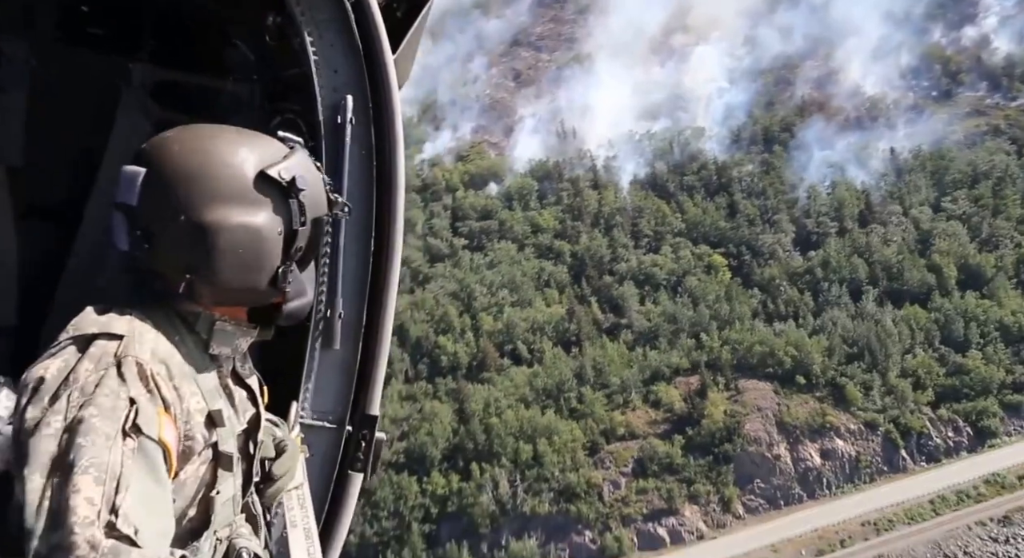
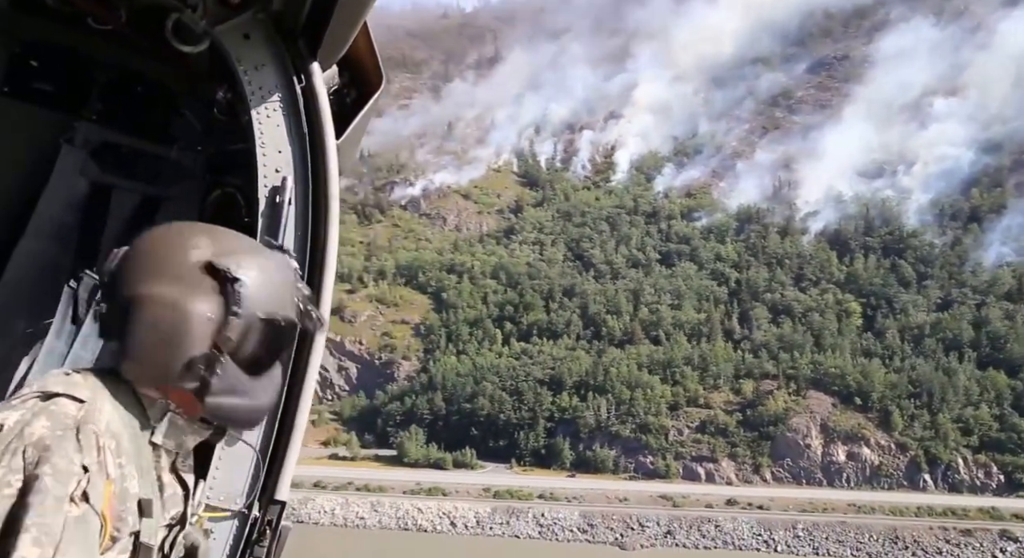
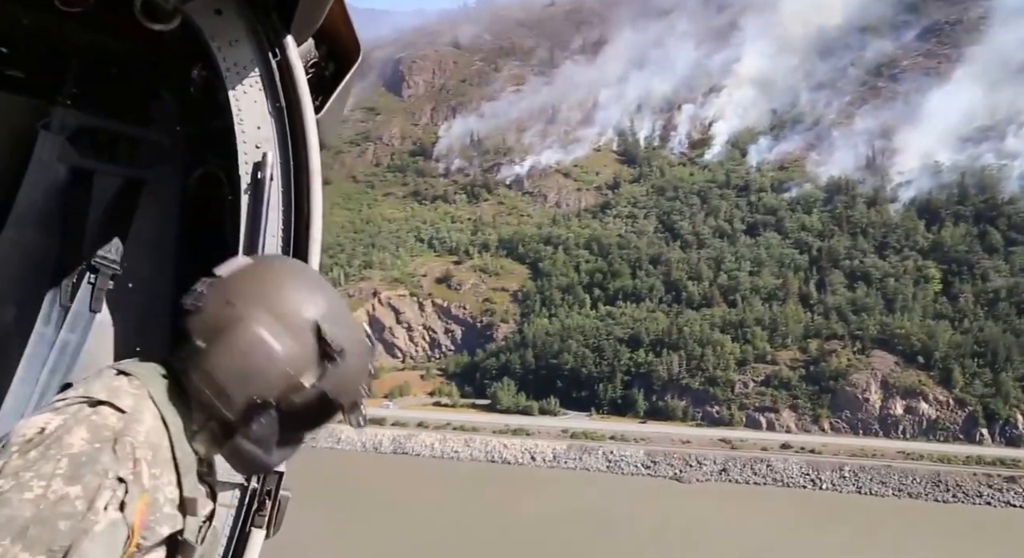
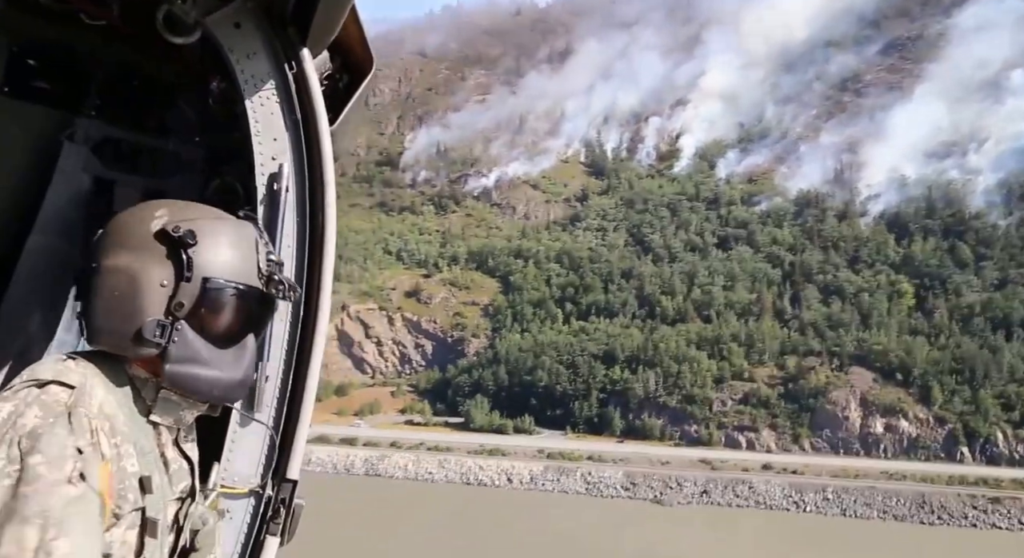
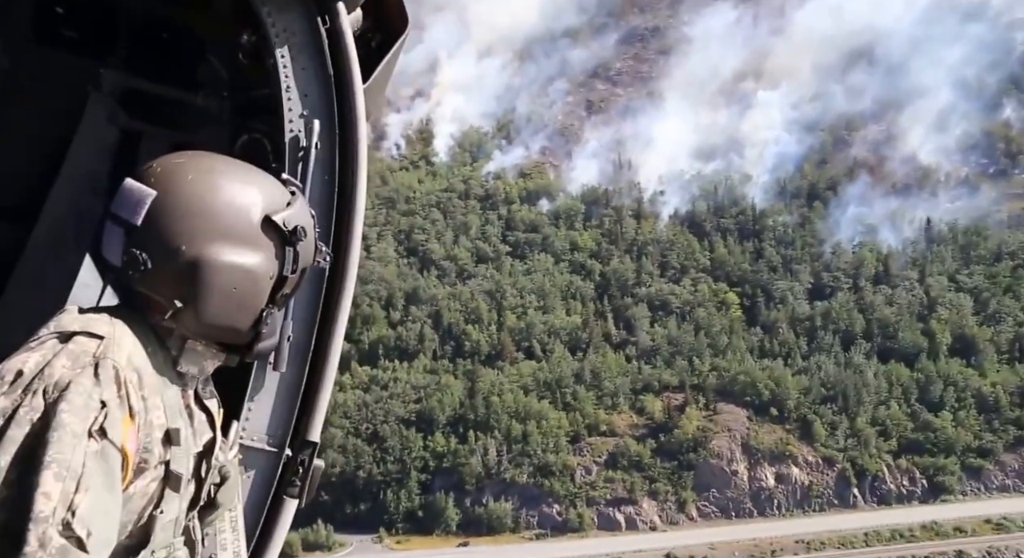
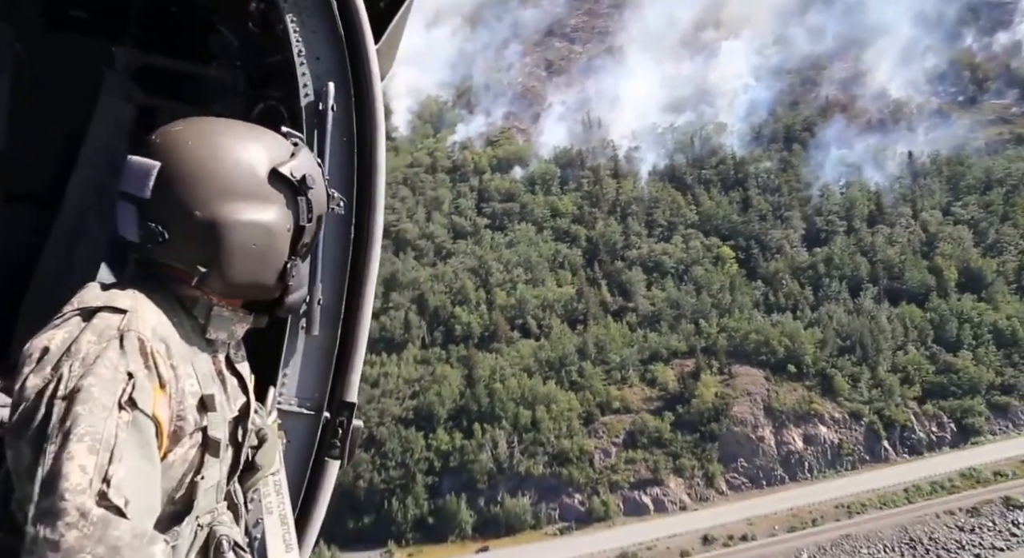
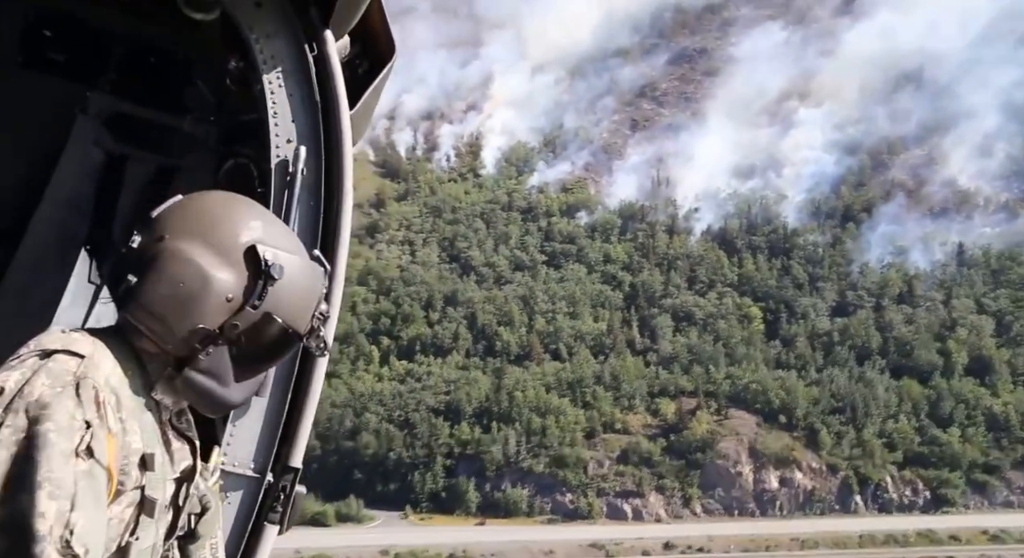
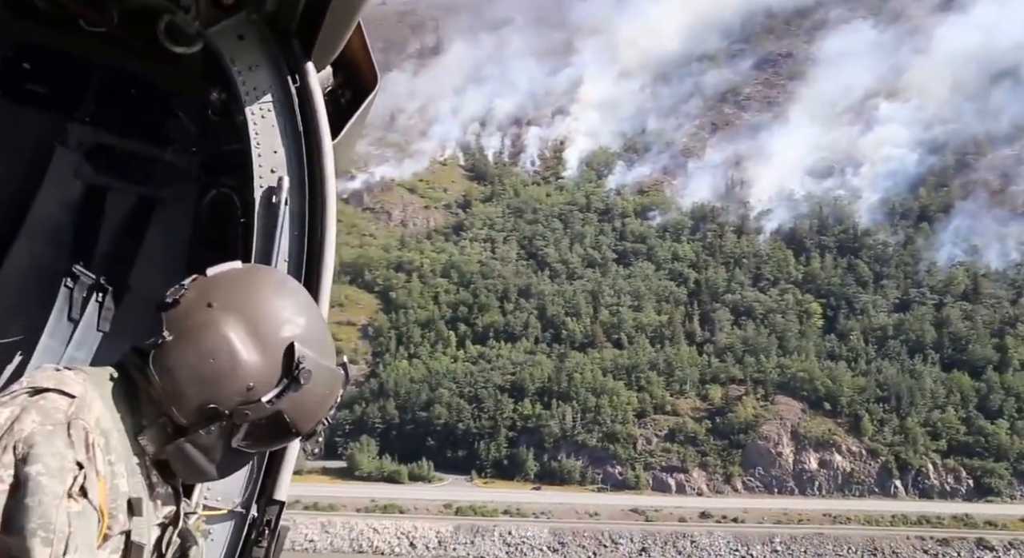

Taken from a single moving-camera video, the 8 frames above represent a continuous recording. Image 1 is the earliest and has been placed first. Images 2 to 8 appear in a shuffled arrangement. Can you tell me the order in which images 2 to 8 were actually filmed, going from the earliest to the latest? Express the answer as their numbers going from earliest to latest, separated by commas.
6, 5, 7, 8, 2, 4, 3
